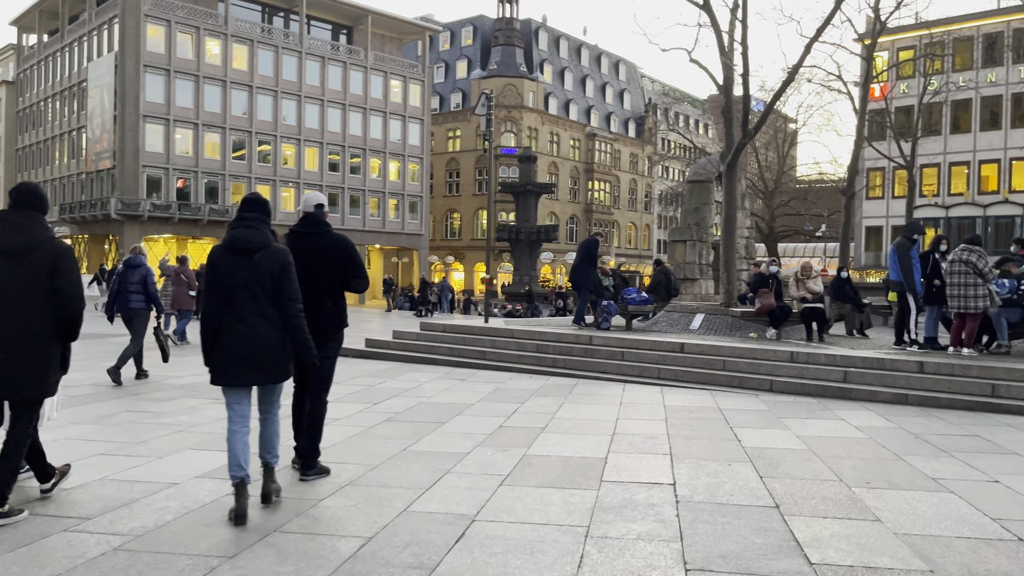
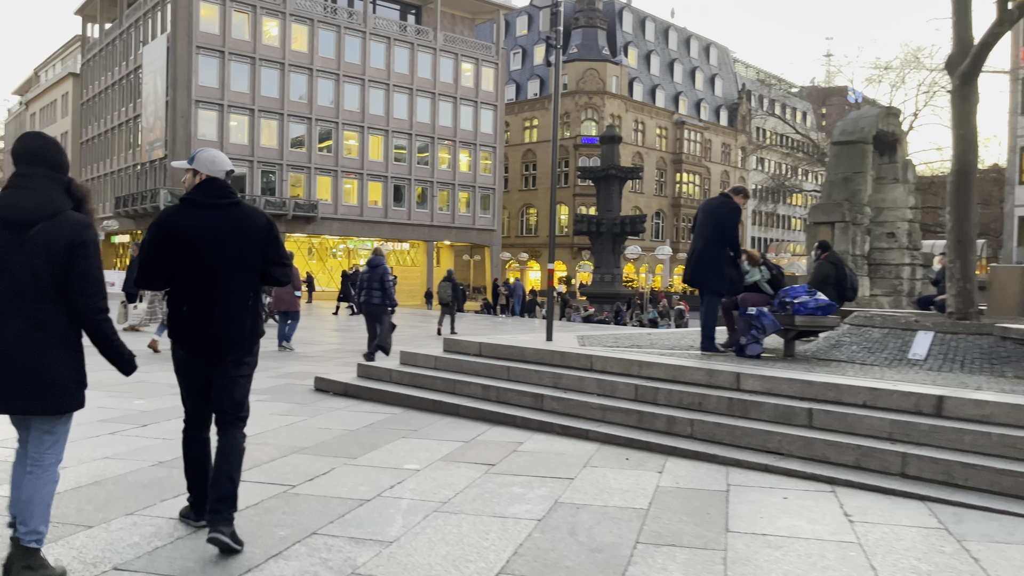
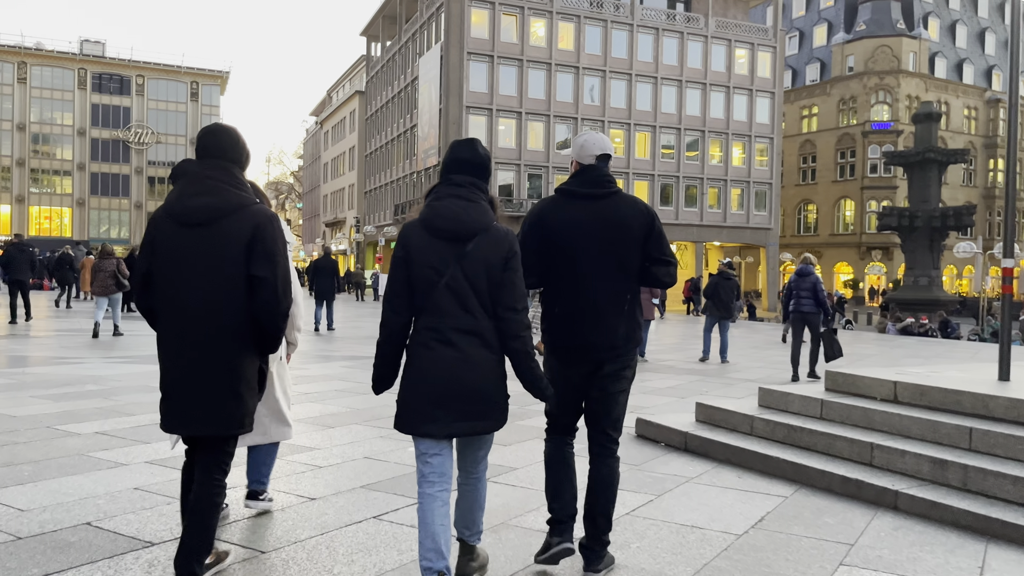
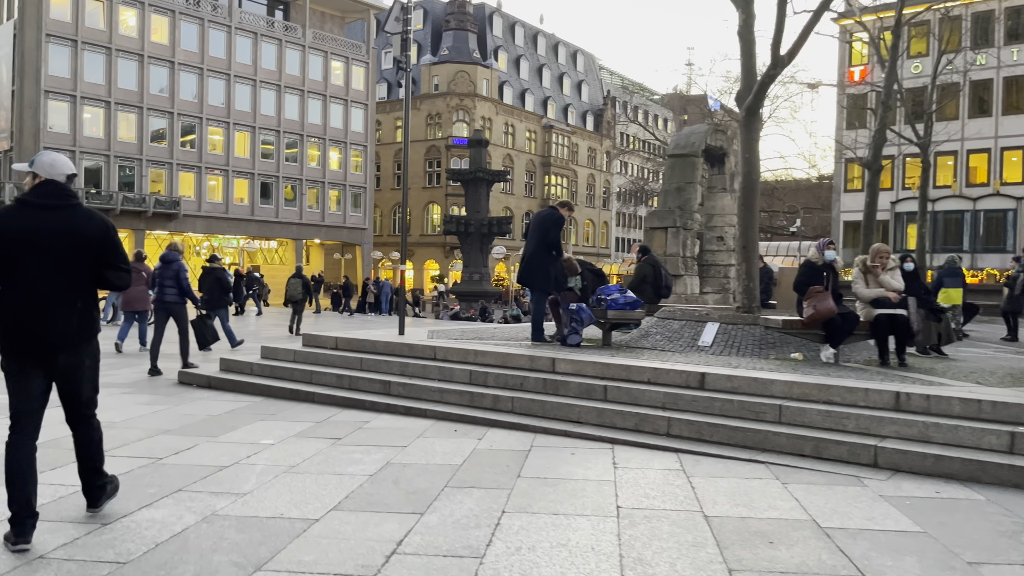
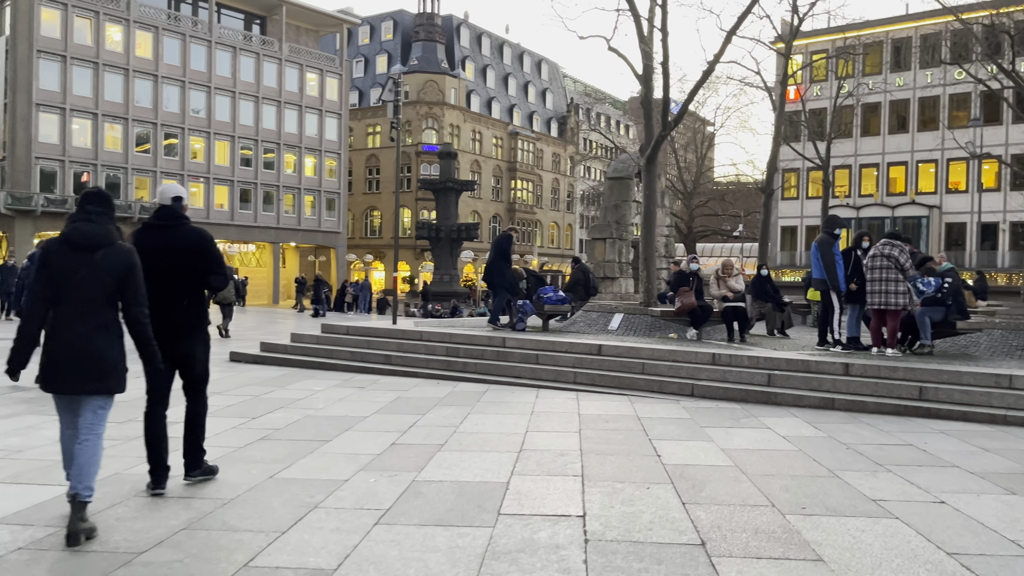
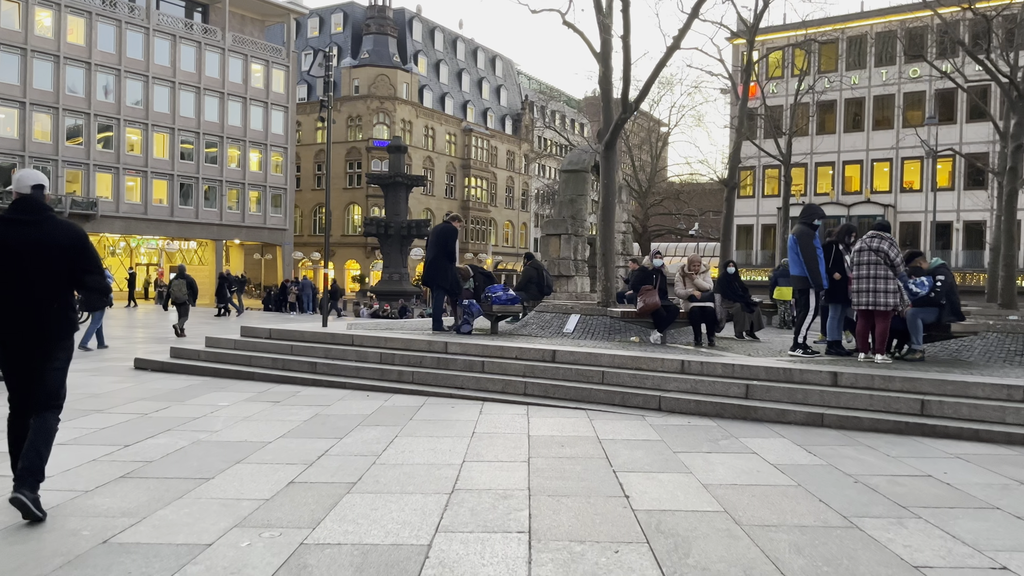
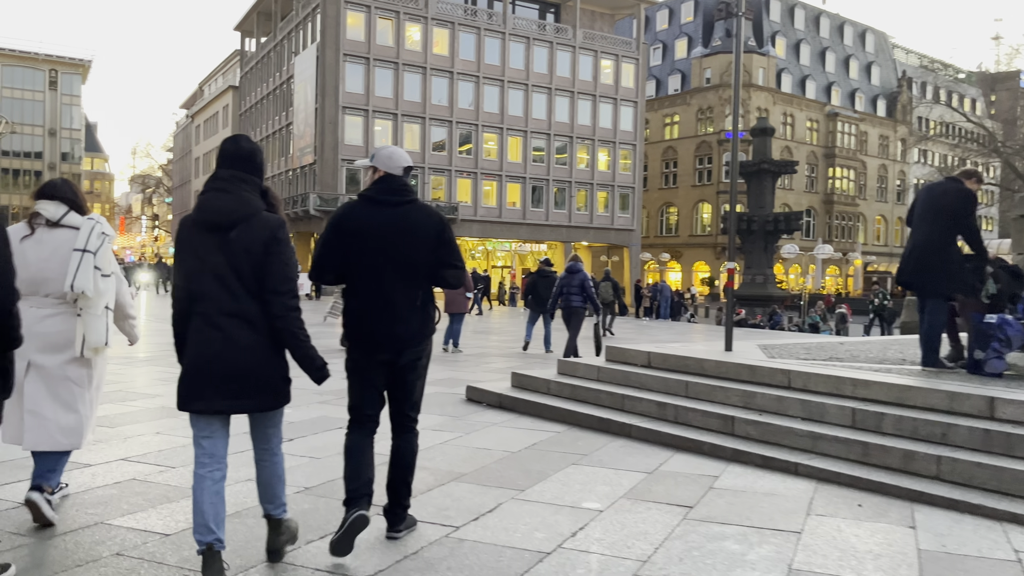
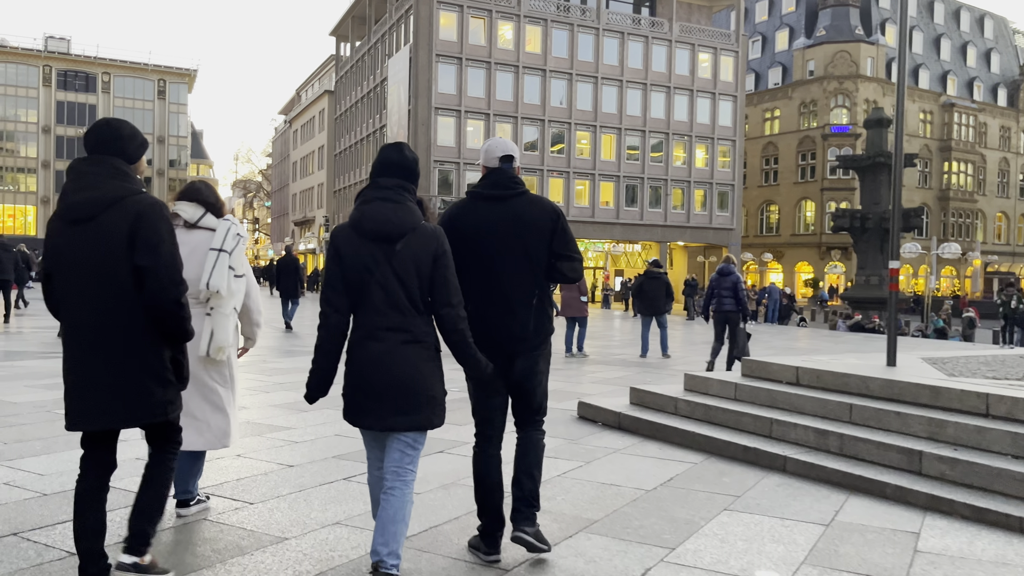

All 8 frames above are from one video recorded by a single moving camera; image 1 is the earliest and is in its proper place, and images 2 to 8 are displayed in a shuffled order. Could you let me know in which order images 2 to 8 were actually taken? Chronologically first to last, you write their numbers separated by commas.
5, 6, 4, 2, 7, 8, 3
